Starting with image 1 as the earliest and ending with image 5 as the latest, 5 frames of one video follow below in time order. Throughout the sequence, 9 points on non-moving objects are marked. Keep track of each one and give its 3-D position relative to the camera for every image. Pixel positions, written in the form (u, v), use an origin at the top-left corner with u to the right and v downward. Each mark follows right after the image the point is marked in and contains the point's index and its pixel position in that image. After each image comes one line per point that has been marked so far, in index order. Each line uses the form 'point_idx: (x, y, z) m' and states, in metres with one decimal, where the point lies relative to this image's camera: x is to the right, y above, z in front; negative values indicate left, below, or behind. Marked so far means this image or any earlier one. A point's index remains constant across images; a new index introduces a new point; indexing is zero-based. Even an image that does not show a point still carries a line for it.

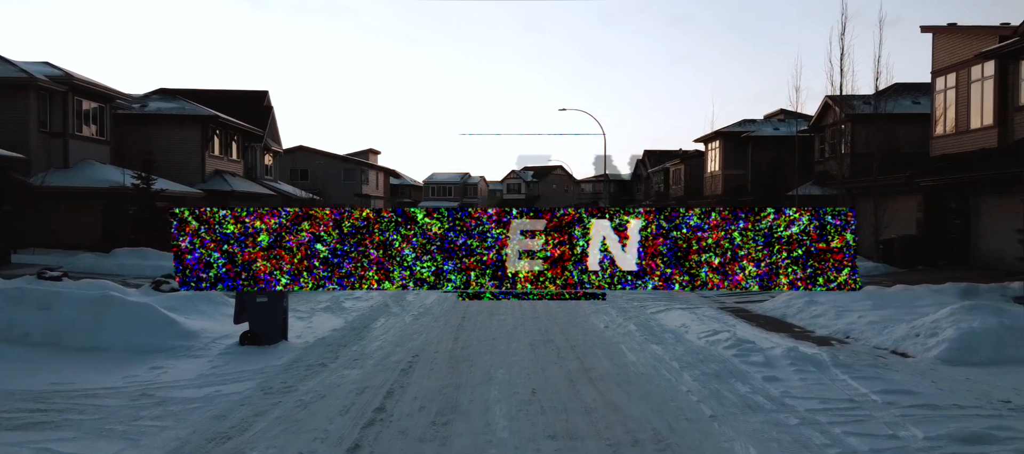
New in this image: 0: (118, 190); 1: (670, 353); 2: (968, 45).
0: (-6.9, +0.7, +12.7) m
1: (+1.1, -0.9, +5.0) m
2: (+8.0, +3.2, +12.7) m
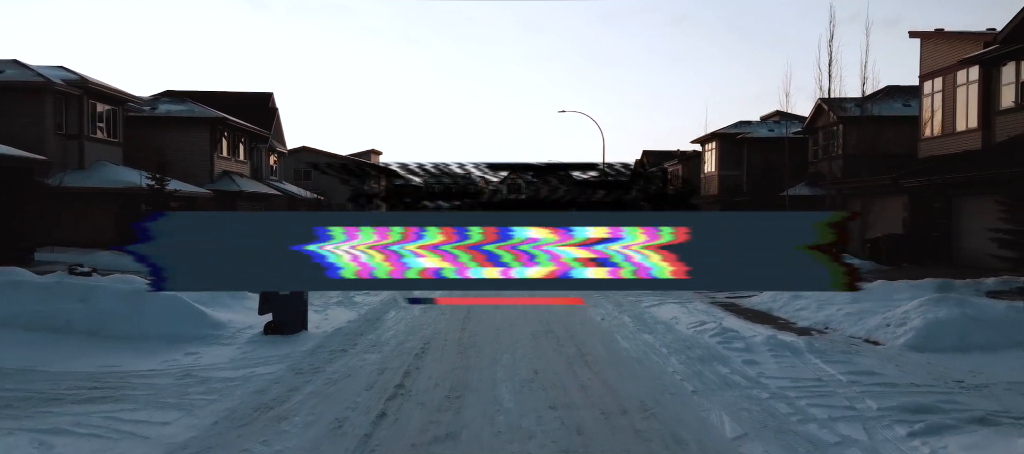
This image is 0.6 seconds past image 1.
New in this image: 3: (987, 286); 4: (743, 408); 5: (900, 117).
0: (-6.9, +0.7, +13.1) m
1: (+1.1, -0.9, +5.4) m
2: (+8.1, +3.2, +13.2) m
3: (+5.1, -0.6, +7.7) m
4: (+1.1, -0.9, +3.5) m
5: (+8.5, +2.4, +15.9) m
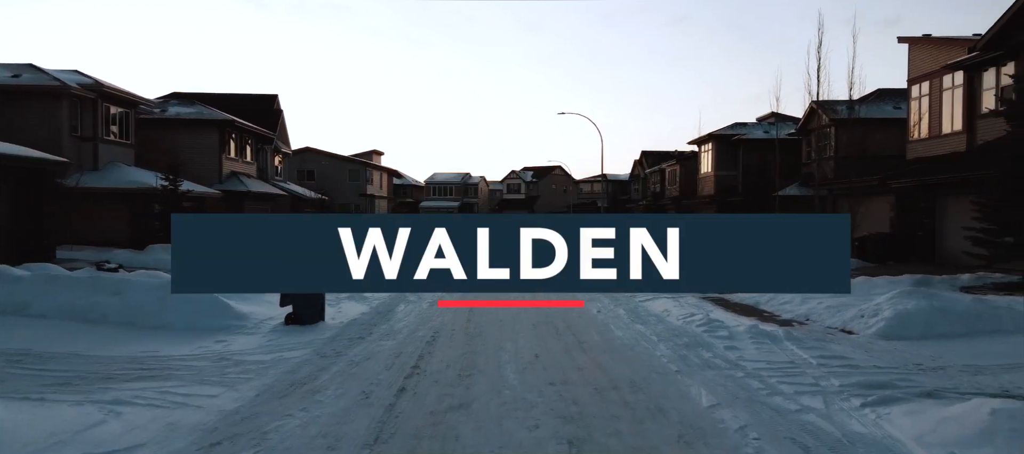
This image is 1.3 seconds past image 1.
0: (-6.8, +0.7, +13.6) m
1: (+1.1, -0.8, +5.9) m
2: (+8.1, +3.2, +13.6) m
3: (+5.1, -0.6, +8.2) m
4: (+1.1, -0.9, +4.0) m
5: (+8.5, +2.4, +16.3) m
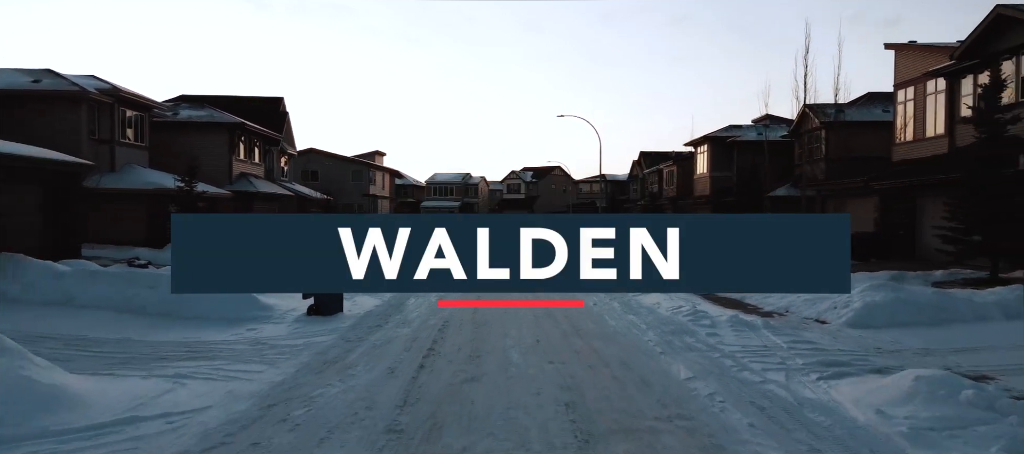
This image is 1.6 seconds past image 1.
0: (-6.8, +0.7, +14.2) m
1: (+1.2, -0.8, +6.5) m
2: (+8.1, +3.3, +14.2) m
3: (+5.1, -0.6, +8.8) m
4: (+1.2, -0.9, +4.5) m
5: (+8.6, +2.4, +16.9) m
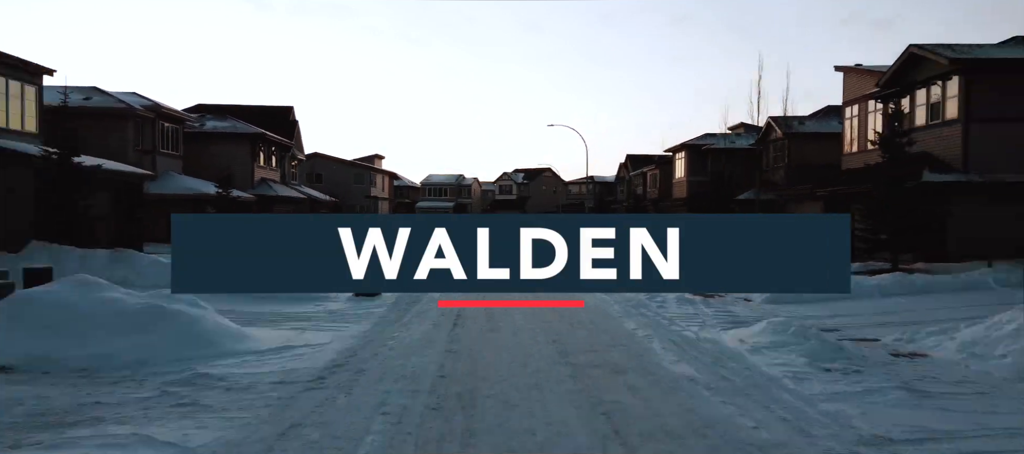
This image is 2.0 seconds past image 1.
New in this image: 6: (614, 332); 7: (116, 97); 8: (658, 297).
0: (-6.9, +0.7, +16.2) m
1: (+1.2, -0.8, +8.6) m
2: (+8.0, +3.2, +16.4) m
3: (+5.1, -0.6, +10.9) m
4: (+1.2, -0.9, +6.7) m
5: (+8.4, +2.4, +19.1) m
6: (+0.9, -0.9, +6.3) m
7: (-9.3, +3.0, +17.0) m
8: (+1.7, -0.8, +8.6) m
